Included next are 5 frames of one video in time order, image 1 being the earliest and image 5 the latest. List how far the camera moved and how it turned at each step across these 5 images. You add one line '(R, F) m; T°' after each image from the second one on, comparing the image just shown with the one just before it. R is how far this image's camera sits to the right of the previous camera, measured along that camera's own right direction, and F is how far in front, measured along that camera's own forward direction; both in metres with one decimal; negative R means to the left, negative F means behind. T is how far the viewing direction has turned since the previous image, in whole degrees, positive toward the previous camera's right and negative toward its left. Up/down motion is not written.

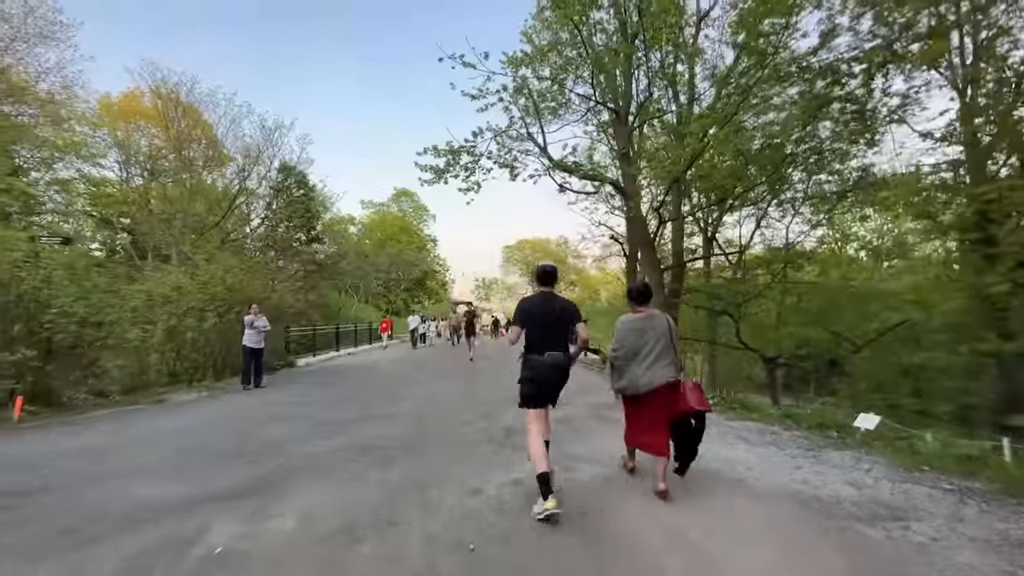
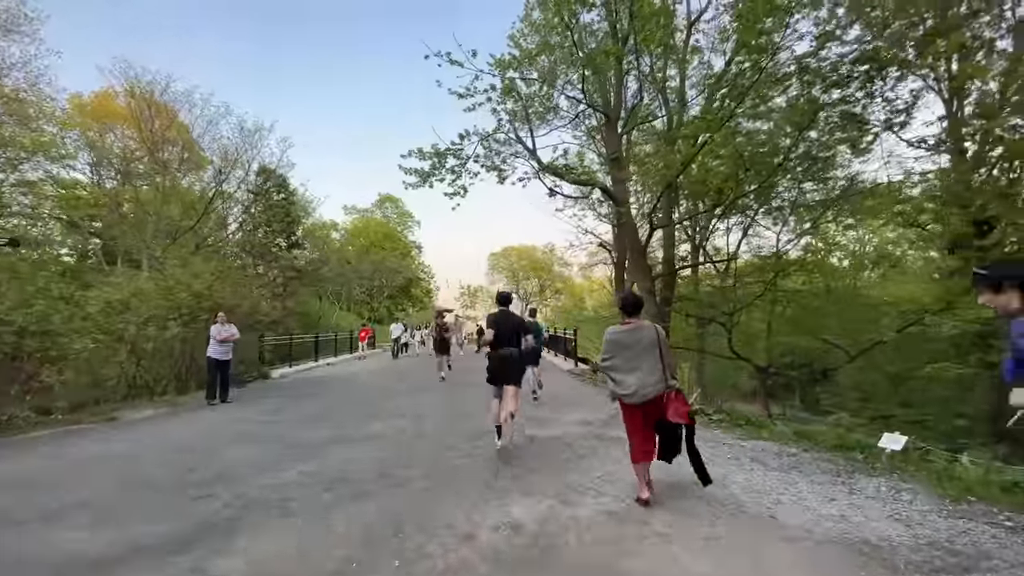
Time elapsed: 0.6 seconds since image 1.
(-0.1, +0.7) m; +1°
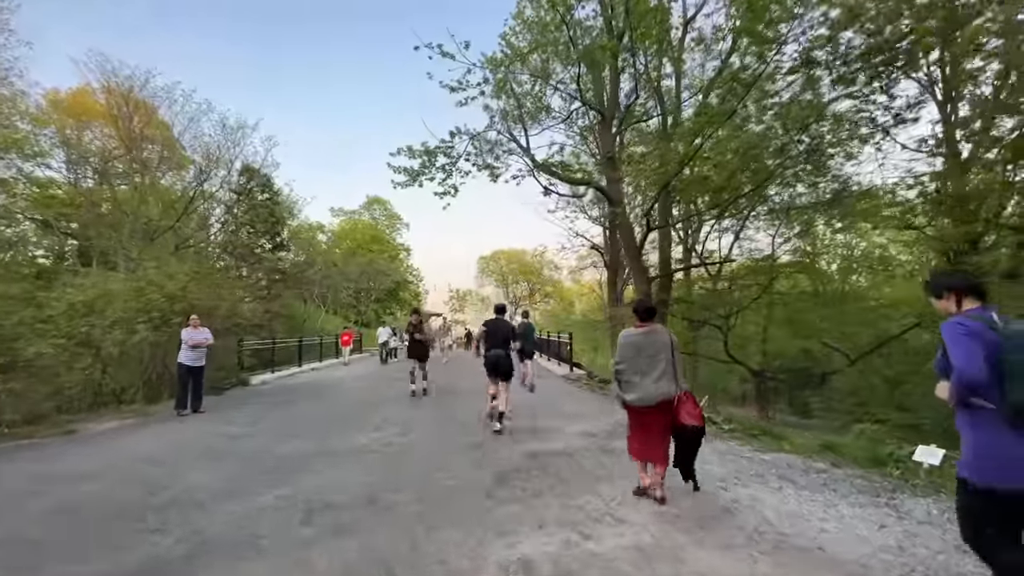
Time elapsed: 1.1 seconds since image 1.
(-0.1, +0.6) m; +1°
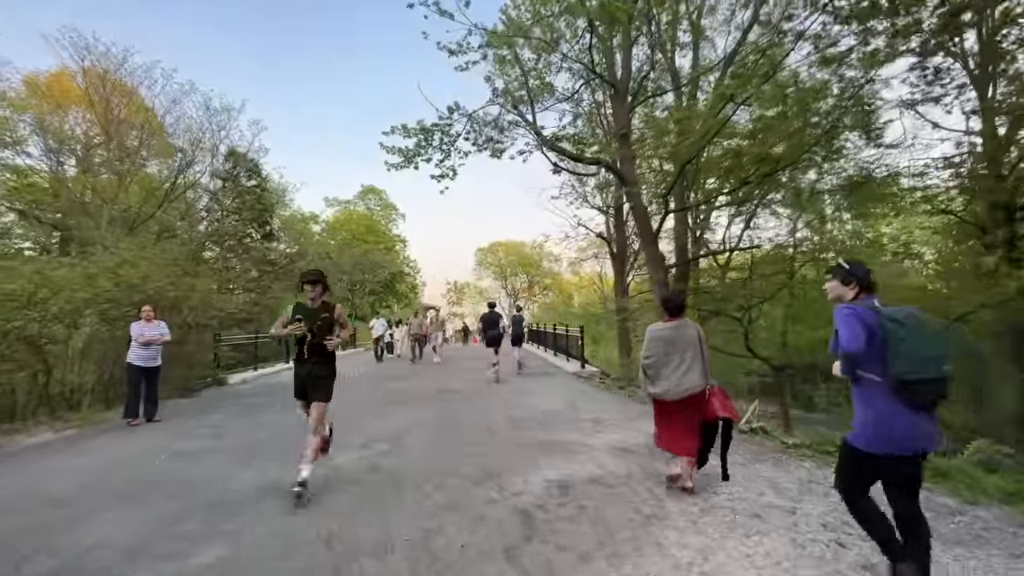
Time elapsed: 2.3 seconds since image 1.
(-0.2, +1.4) m; 0°
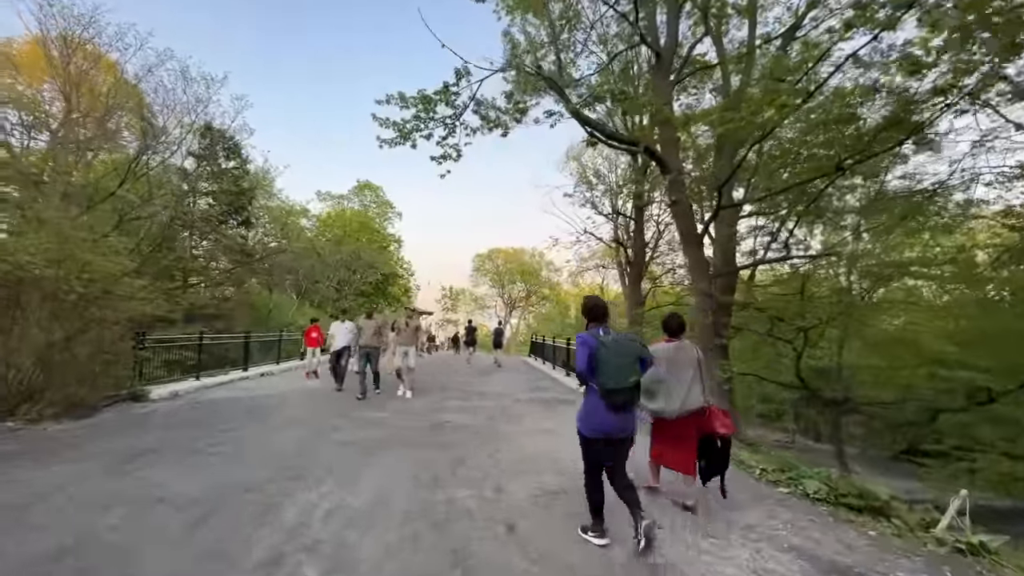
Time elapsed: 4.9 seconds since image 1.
(-0.3, +2.8) m; 0°
